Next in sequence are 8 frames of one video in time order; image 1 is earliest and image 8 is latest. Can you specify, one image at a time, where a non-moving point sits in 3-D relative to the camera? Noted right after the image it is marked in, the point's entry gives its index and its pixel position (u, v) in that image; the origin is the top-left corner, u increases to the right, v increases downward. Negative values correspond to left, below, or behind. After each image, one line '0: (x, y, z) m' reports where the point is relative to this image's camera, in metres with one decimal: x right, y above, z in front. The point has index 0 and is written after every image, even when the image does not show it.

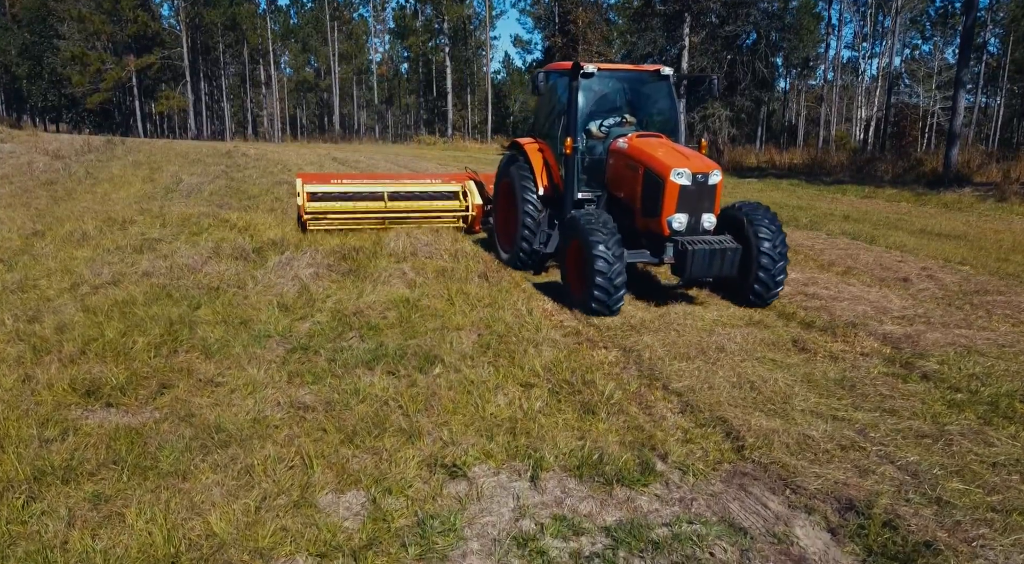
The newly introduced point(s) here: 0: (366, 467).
0: (-0.6, -0.8, +3.2) m
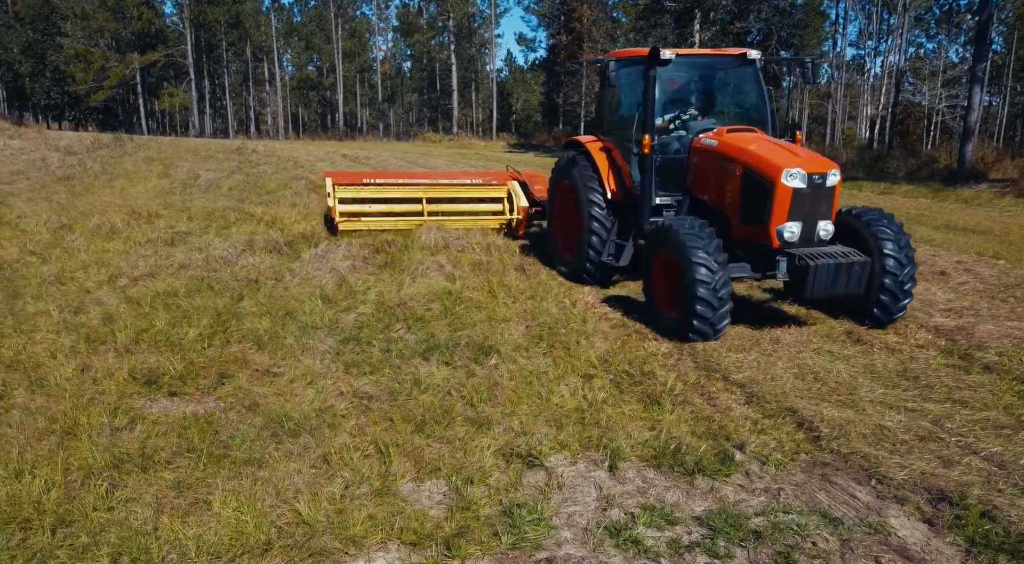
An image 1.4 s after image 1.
0: (-0.3, -0.8, +3.2) m
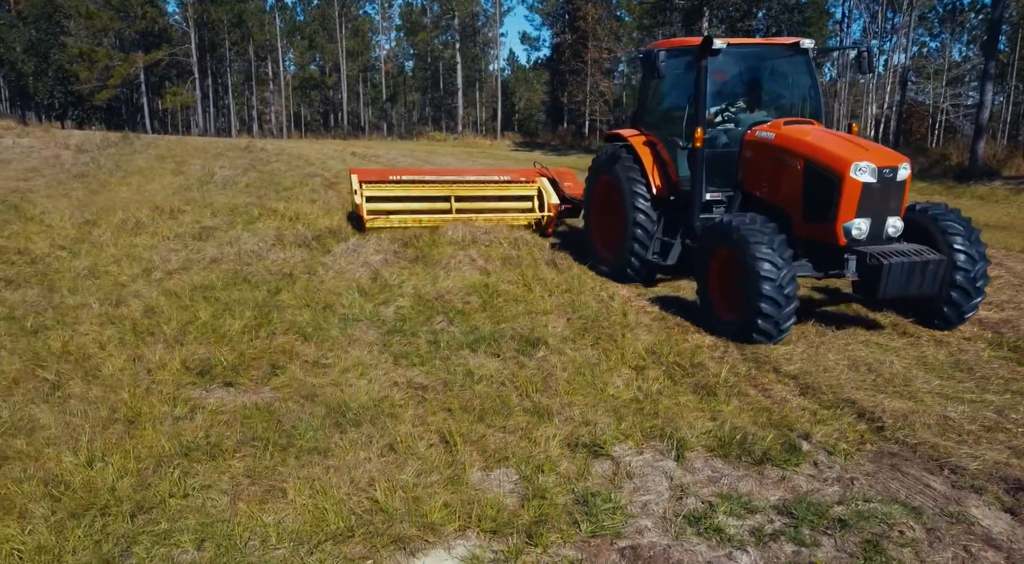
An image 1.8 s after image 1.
0: (0.0, -0.7, +3.2) m
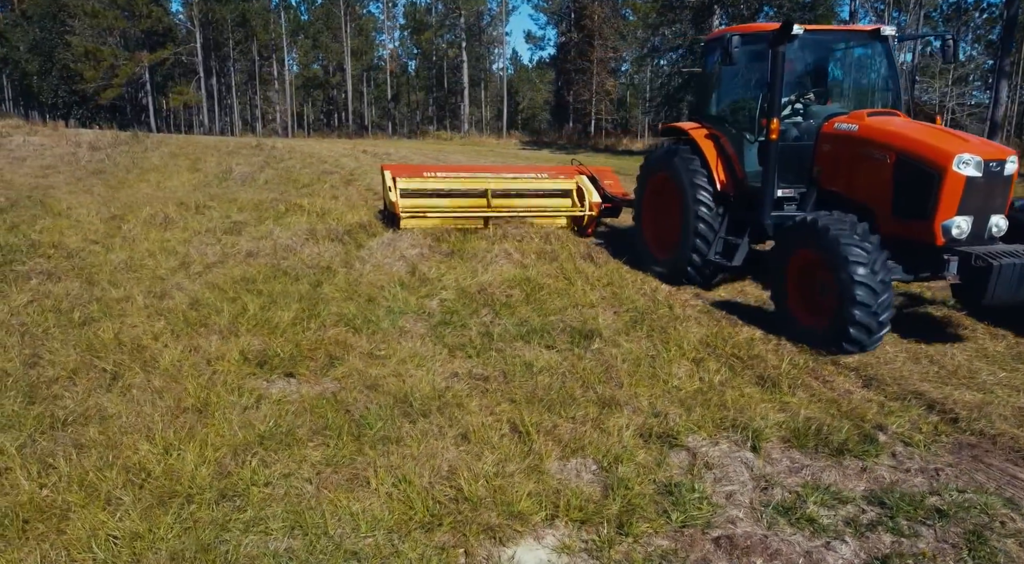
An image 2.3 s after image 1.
0: (+0.3, -0.7, +3.1) m
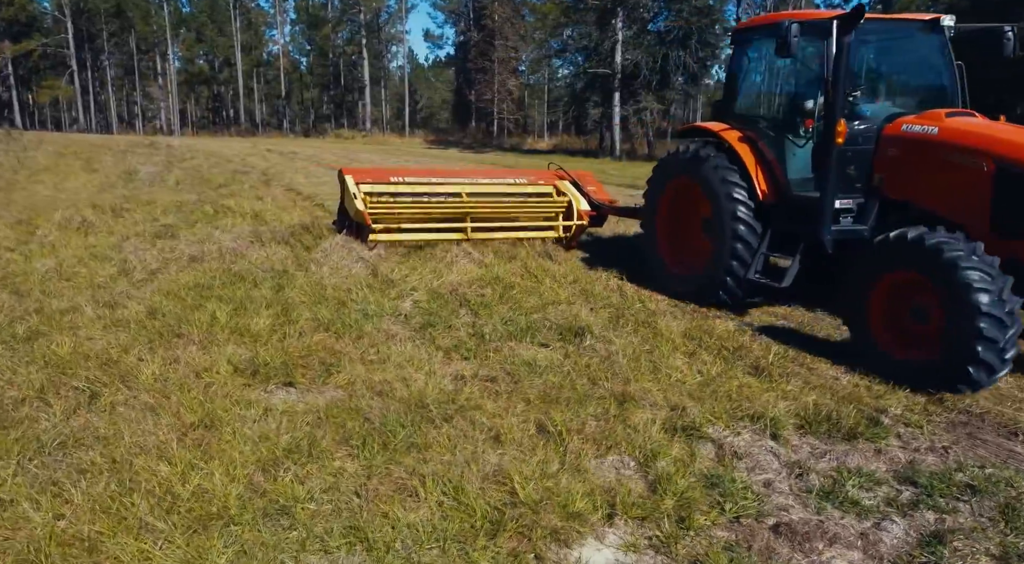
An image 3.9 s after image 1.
0: (+0.4, -0.6, +3.1) m
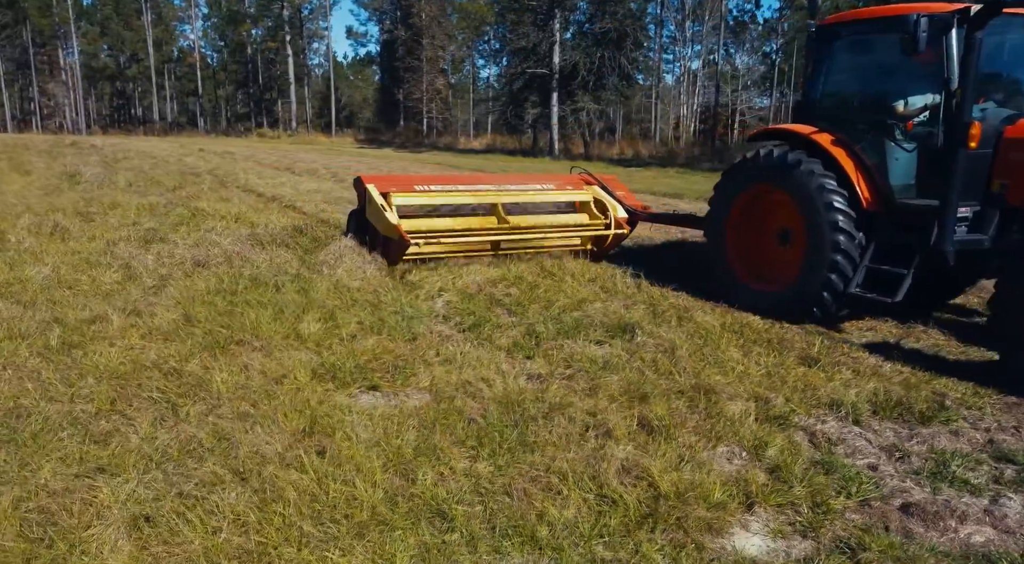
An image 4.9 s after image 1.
0: (+0.9, -0.6, +3.2) m
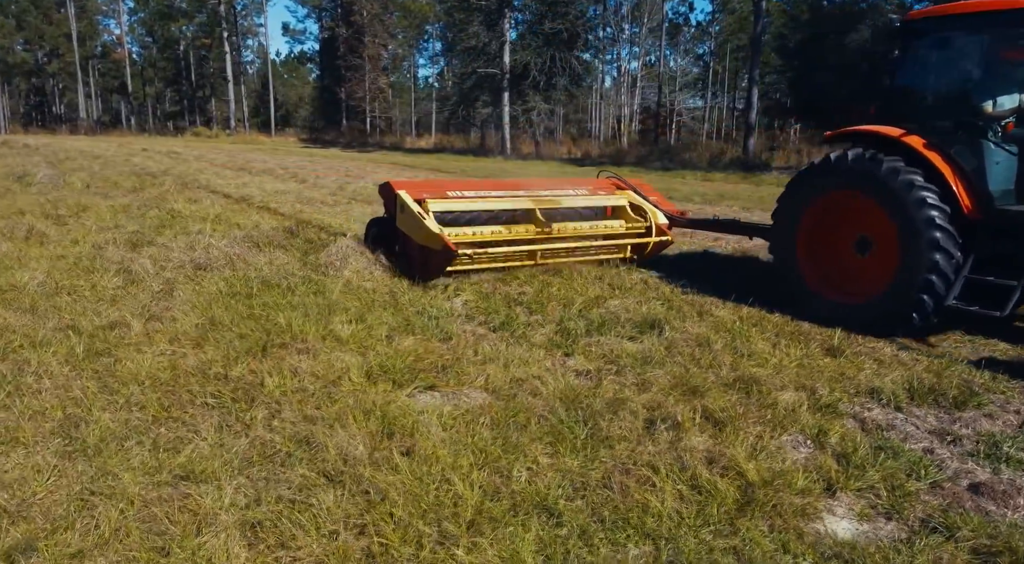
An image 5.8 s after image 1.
0: (+1.2, -0.6, +3.3) m
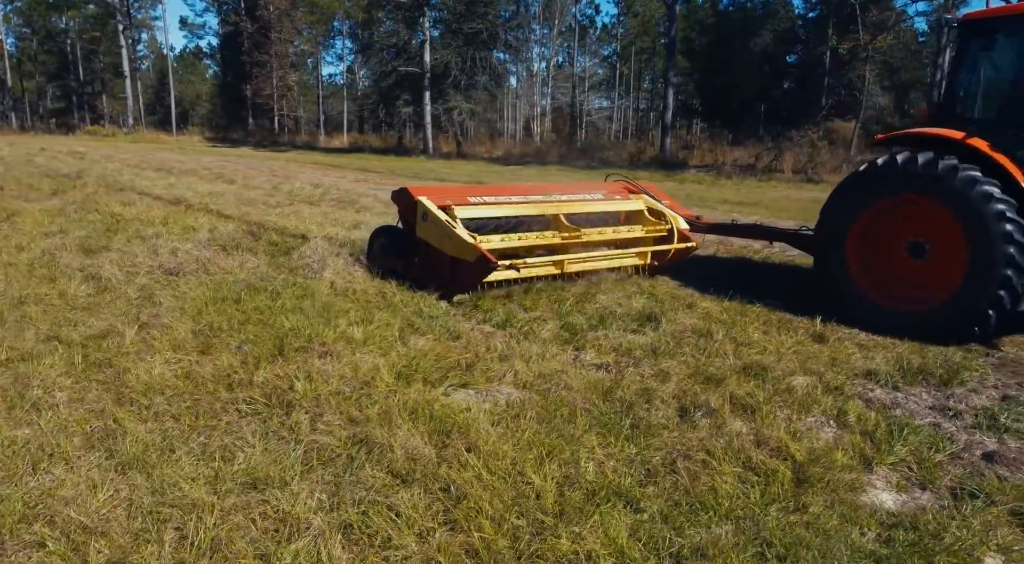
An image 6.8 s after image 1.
0: (+1.3, -0.6, +3.5) m
